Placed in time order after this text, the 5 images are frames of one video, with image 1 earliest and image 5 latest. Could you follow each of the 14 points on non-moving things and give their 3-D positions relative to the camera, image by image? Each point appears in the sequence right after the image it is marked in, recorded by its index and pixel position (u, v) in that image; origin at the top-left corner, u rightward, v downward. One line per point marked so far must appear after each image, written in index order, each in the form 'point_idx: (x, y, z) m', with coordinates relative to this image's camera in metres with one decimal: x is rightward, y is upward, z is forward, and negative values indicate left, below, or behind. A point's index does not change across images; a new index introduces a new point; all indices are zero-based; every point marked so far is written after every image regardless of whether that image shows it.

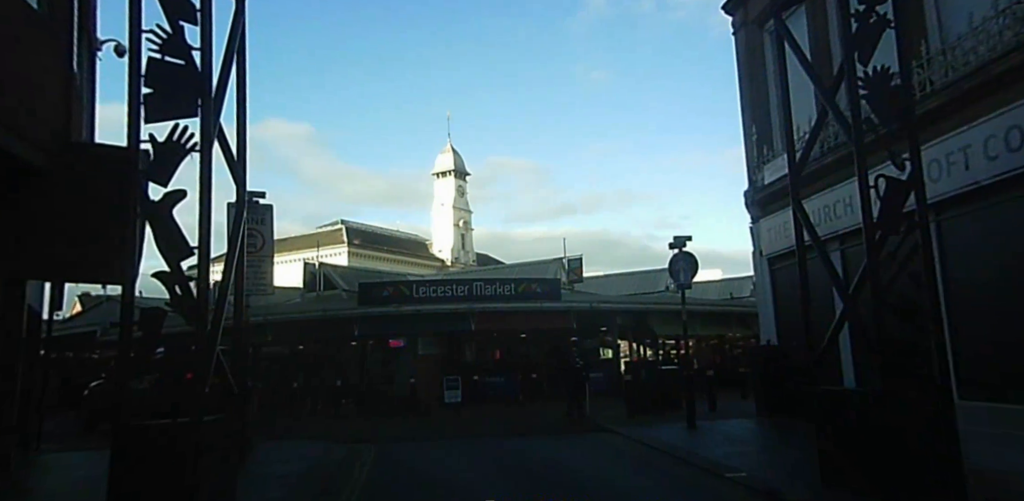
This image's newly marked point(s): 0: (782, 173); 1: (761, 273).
0: (+6.5, +1.9, +15.9) m
1: (+6.5, -0.6, +17.3) m
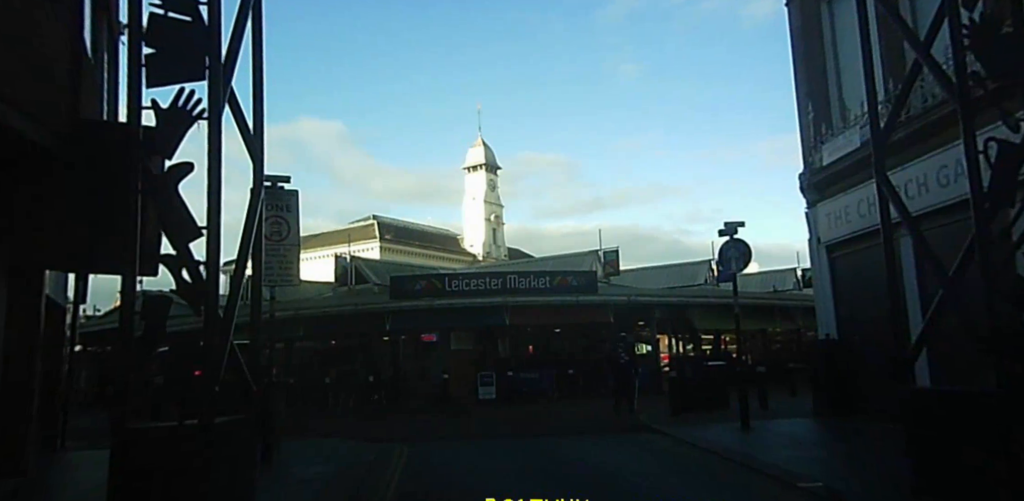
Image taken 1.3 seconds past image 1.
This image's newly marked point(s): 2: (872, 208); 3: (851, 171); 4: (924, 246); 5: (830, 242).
0: (+7.3, +2.2, +14.7) m
1: (+7.5, -0.3, +16.1) m
2: (+7.5, +0.9, +13.8) m
3: (+7.3, +1.7, +14.4) m
4: (+4.7, 0.0, +7.5) m
5: (+7.4, +0.2, +15.5) m
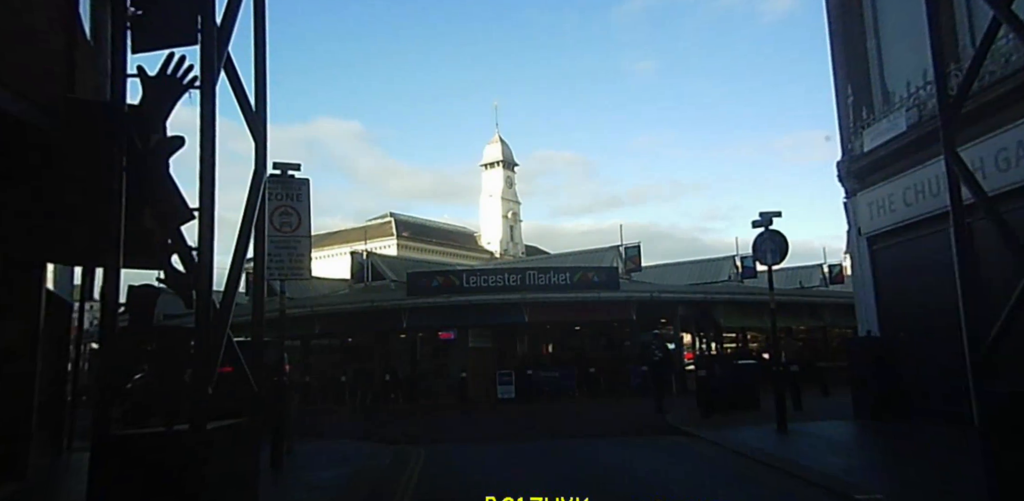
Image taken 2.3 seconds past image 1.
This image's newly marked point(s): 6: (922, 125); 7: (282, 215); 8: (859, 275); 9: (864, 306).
0: (+7.7, +2.3, +13.7) m
1: (+7.9, -0.1, +15.2) m
2: (+7.9, +1.1, +12.9) m
3: (+7.8, +1.9, +13.5) m
4: (+4.9, +0.2, +6.7) m
5: (+7.9, +0.4, +14.6) m
6: (+7.7, +2.4, +12.6) m
7: (-3.9, +0.6, +11.2) m
8: (+8.0, -0.5, +15.2) m
9: (+8.0, -1.3, +15.2) m
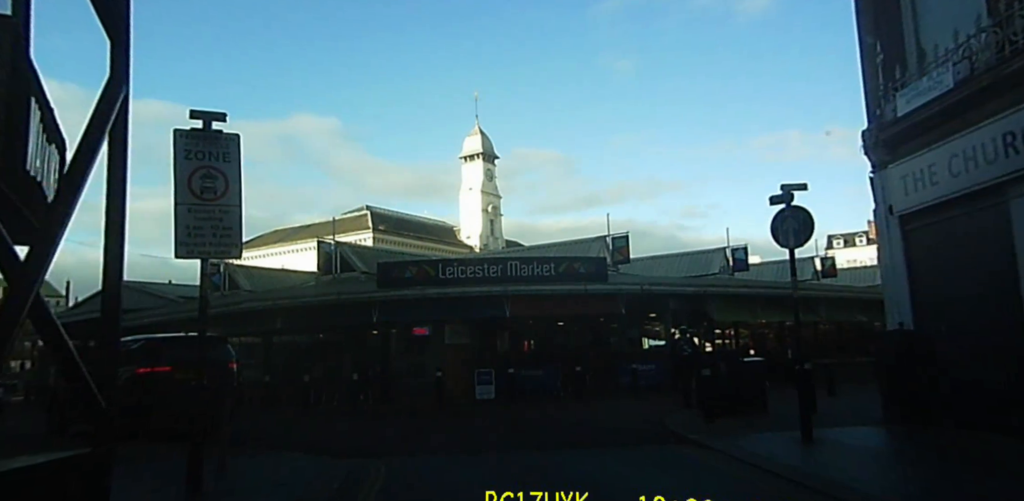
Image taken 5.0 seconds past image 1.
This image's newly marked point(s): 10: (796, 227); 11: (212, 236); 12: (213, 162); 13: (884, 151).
0: (+7.4, +2.7, +11.9) m
1: (+7.5, +0.3, +13.3) m
2: (+7.6, +1.4, +11.0) m
3: (+7.4, +2.3, +11.6) m
4: (+4.8, +0.5, +4.7) m
5: (+7.5, +0.8, +12.7) m
6: (+7.4, +2.7, +10.7) m
7: (-4.2, +1.0, +9.0) m
8: (+7.6, -0.2, +13.4) m
9: (+7.6, -0.9, +13.3) m
10: (+5.1, +0.4, +11.9) m
11: (-4.0, +0.2, +8.8) m
12: (-4.1, +1.2, +9.1) m
13: (+7.3, +2.0, +13.1) m
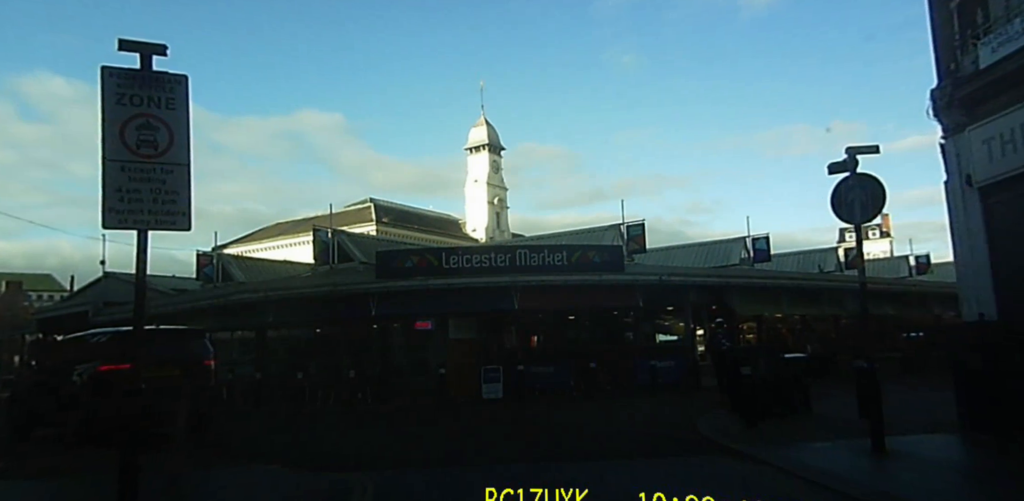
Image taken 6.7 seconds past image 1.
0: (+7.6, +3.1, +9.9) m
1: (+7.7, +0.7, +11.4) m
2: (+7.8, +1.8, +9.1) m
3: (+7.6, +2.6, +9.7) m
4: (+4.9, +0.9, +2.8) m
5: (+7.7, +1.1, +10.8) m
6: (+7.6, +3.1, +8.7) m
7: (-4.0, +1.3, +7.2) m
8: (+7.8, +0.2, +11.5) m
9: (+7.8, -0.5, +11.4) m
10: (+5.3, +0.8, +10.0) m
11: (-3.8, +0.5, +7.0) m
12: (-3.9, +1.5, +7.3) m
13: (+7.5, +2.3, +11.2) m
